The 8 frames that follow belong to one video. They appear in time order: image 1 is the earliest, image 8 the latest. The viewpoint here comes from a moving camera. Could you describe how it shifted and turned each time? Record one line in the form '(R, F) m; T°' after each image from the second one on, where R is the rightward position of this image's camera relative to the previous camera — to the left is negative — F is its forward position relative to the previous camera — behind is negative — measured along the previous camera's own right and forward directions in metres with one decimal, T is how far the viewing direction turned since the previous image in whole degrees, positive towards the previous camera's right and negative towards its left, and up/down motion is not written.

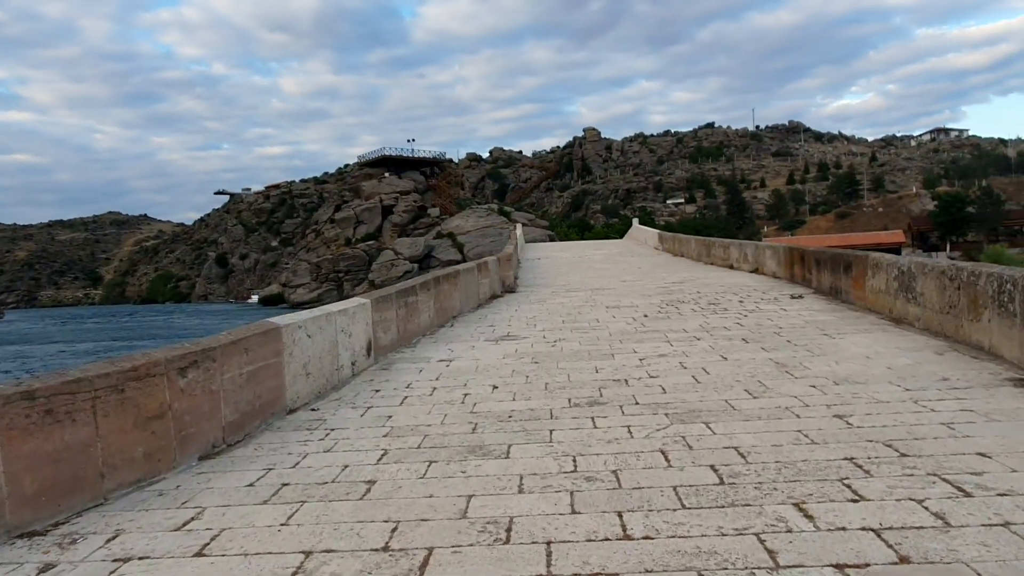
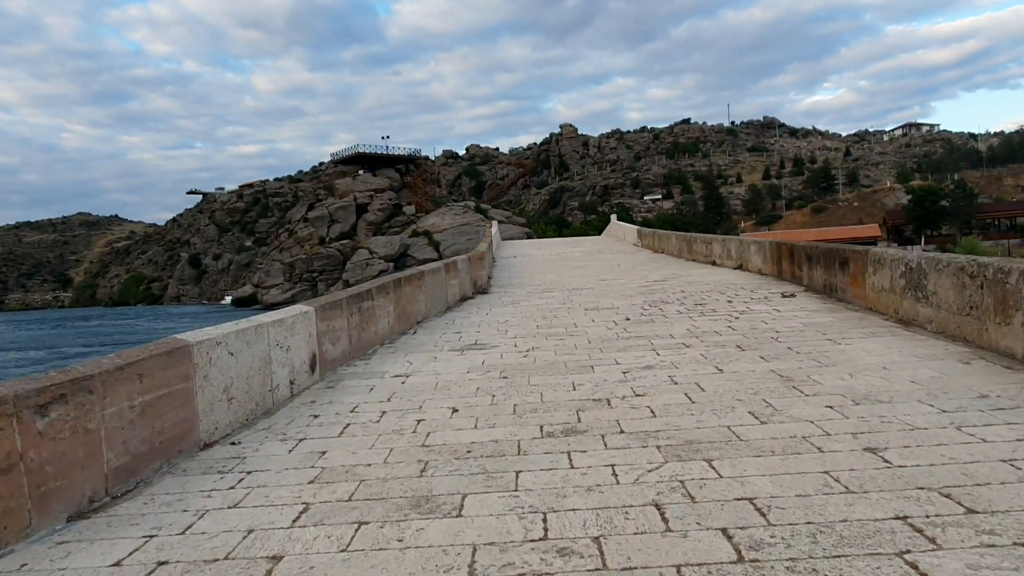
(+0.1, +0.9) m; +2°
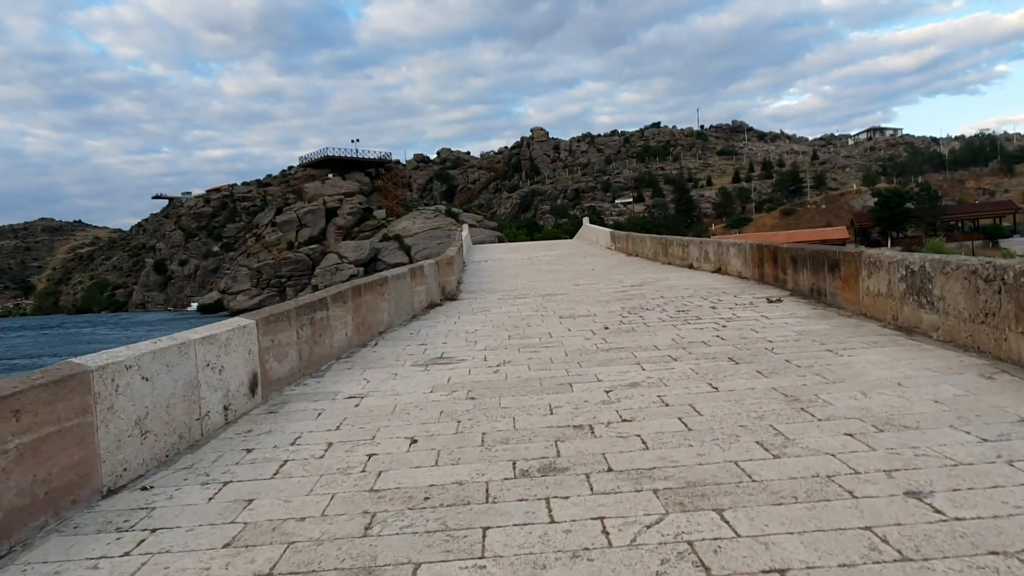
(0.0, +0.7) m; +2°
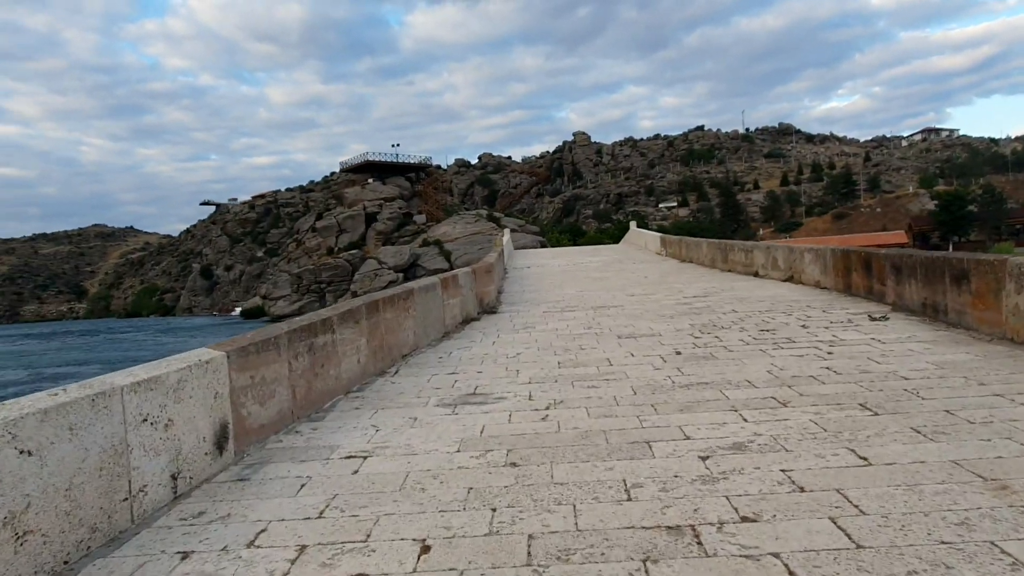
(-0.1, +1.4) m; -3°
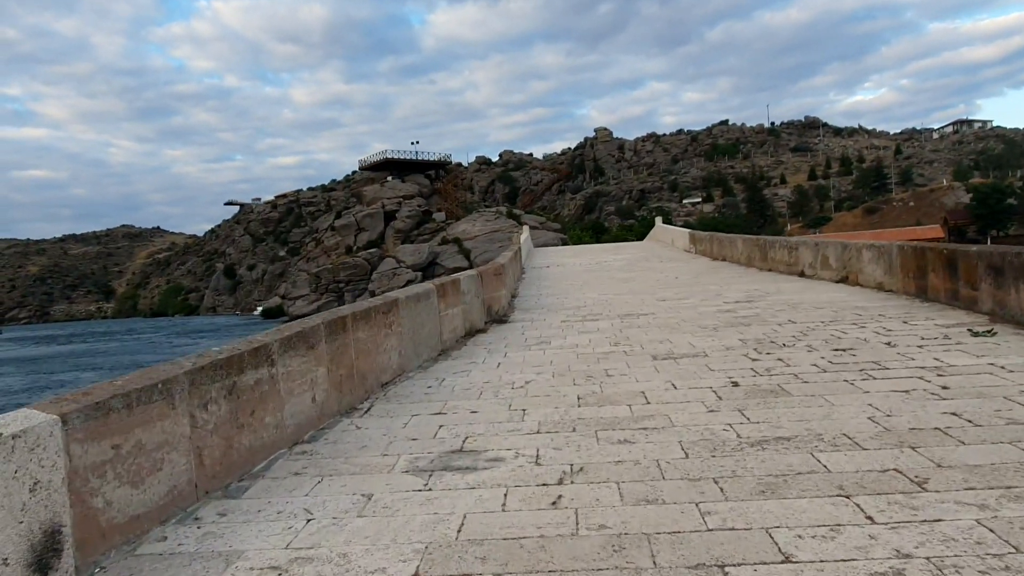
(+0.1, +1.5) m; -2°
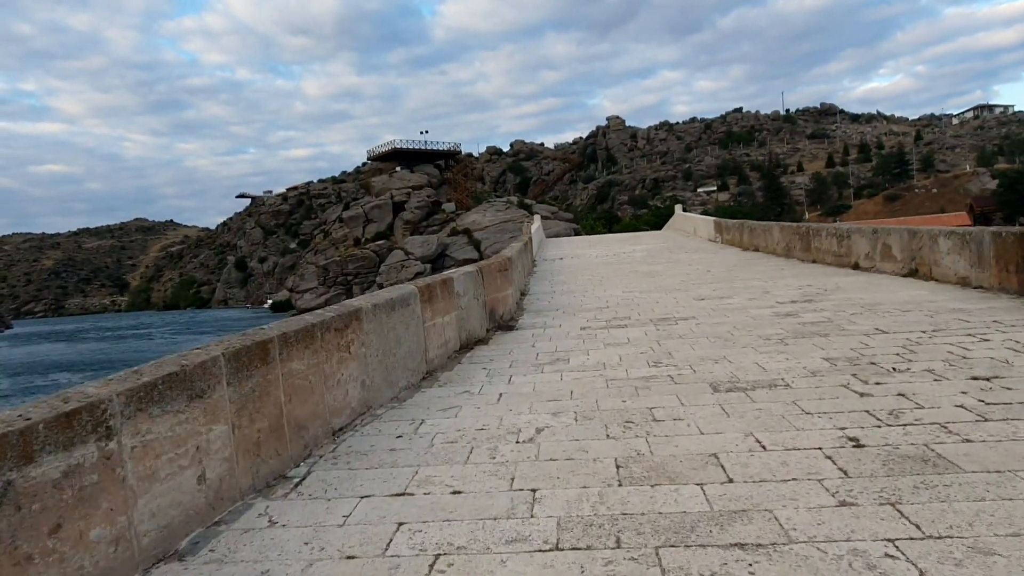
(0.0, +1.7) m; -1°
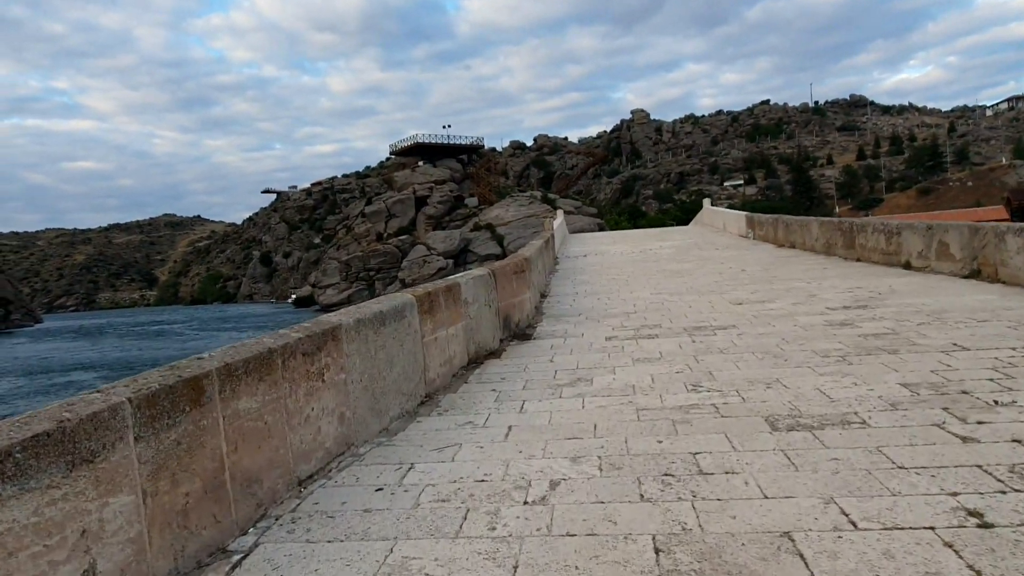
(+0.1, +0.8) m; -2°
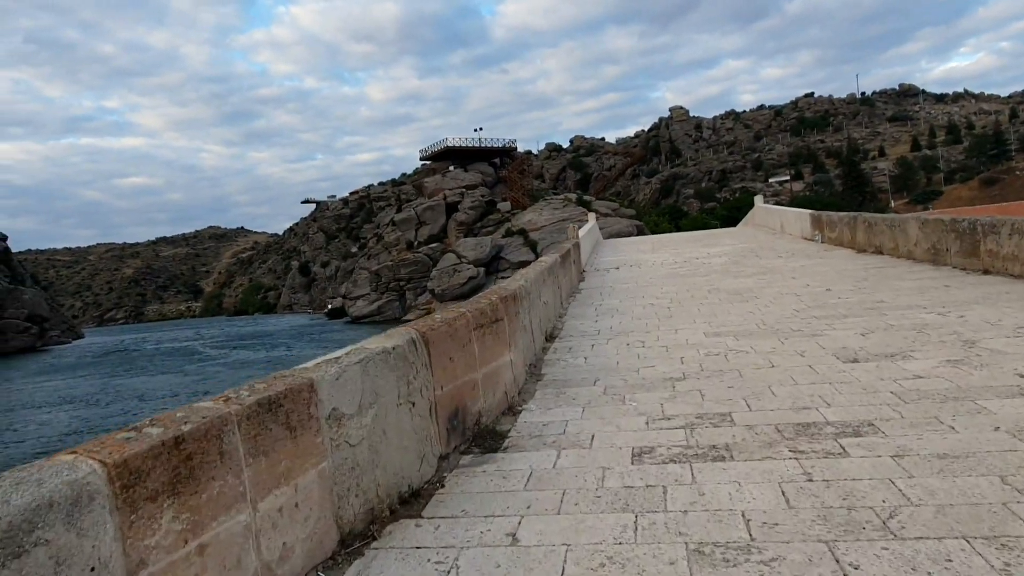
(+0.5, +3.0) m; -3°
